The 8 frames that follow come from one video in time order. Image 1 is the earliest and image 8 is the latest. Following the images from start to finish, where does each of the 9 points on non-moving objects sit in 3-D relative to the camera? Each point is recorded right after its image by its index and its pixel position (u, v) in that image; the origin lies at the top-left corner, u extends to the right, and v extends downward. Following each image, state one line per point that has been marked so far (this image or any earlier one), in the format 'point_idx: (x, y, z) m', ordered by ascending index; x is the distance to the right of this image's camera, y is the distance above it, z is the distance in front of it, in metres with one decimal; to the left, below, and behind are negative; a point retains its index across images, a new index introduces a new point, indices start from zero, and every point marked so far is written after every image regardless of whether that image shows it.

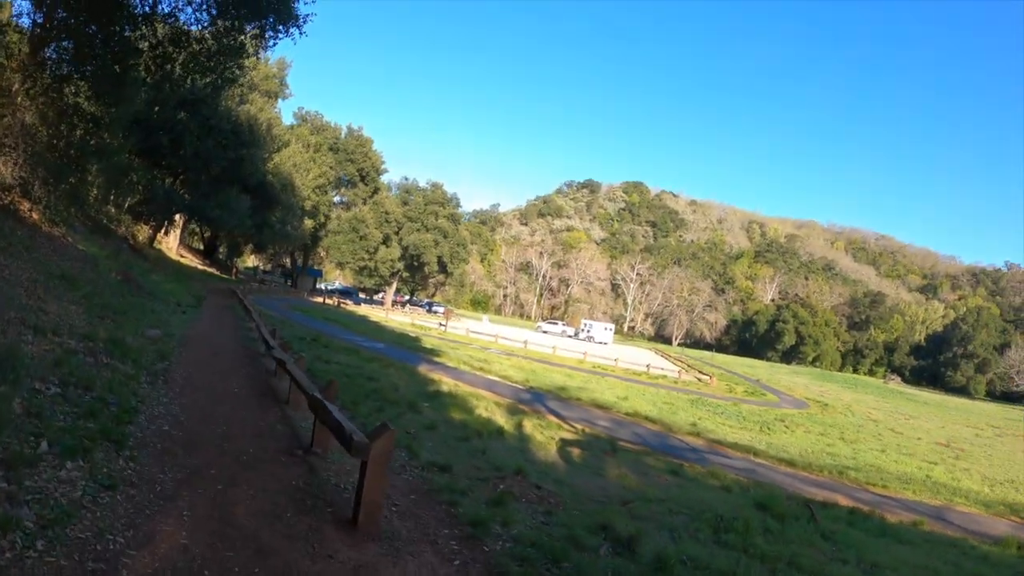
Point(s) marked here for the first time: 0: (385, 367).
0: (-3.5, -2.4, +19.9) m
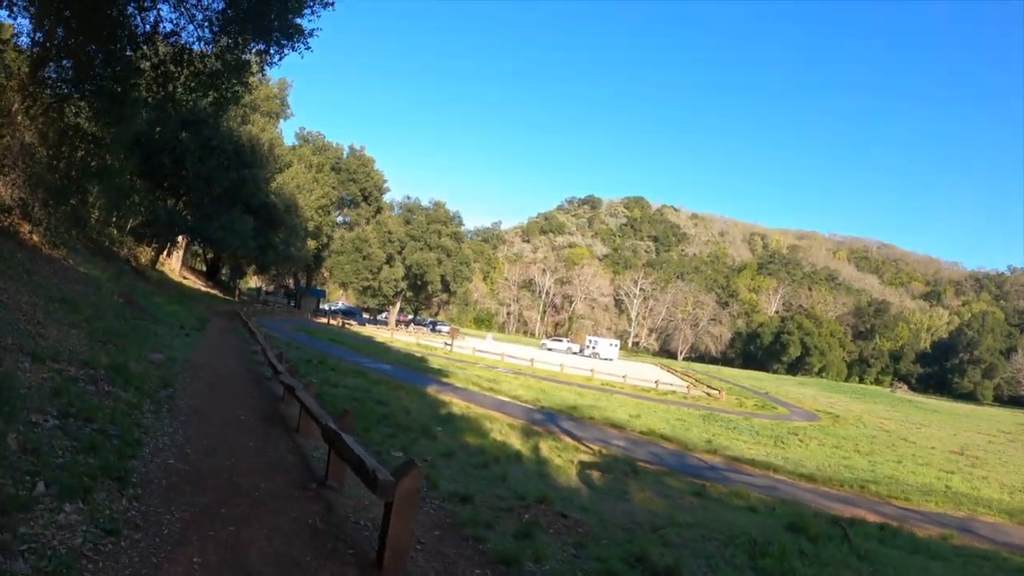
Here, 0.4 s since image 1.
0: (-3.1, -2.9, +19.3) m
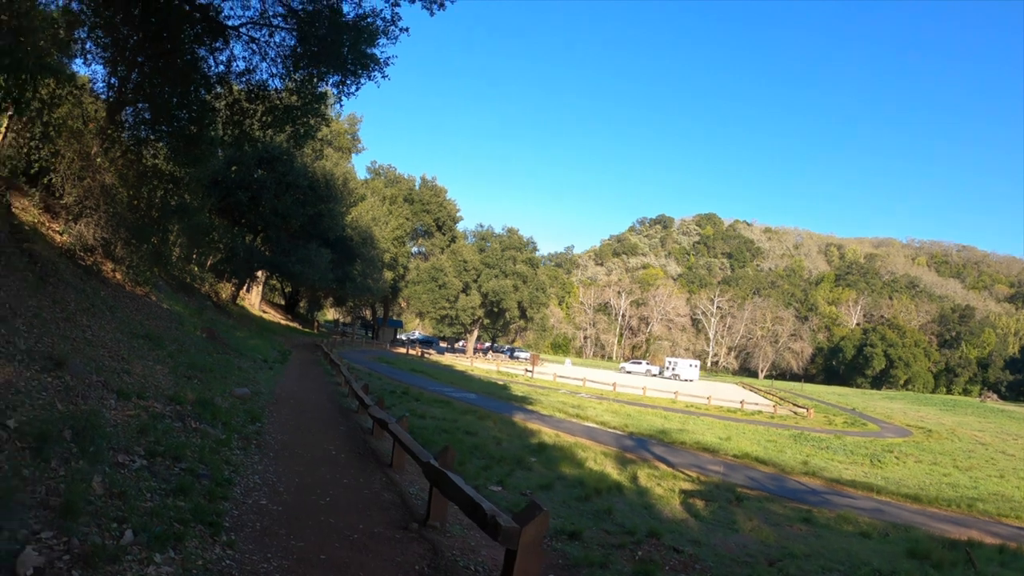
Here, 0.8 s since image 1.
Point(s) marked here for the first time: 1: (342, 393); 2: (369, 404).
0: (-0.7, -3.5, +18.4) m
1: (-3.7, -2.7, +17.1) m
2: (-2.5, -2.1, +12.8) m
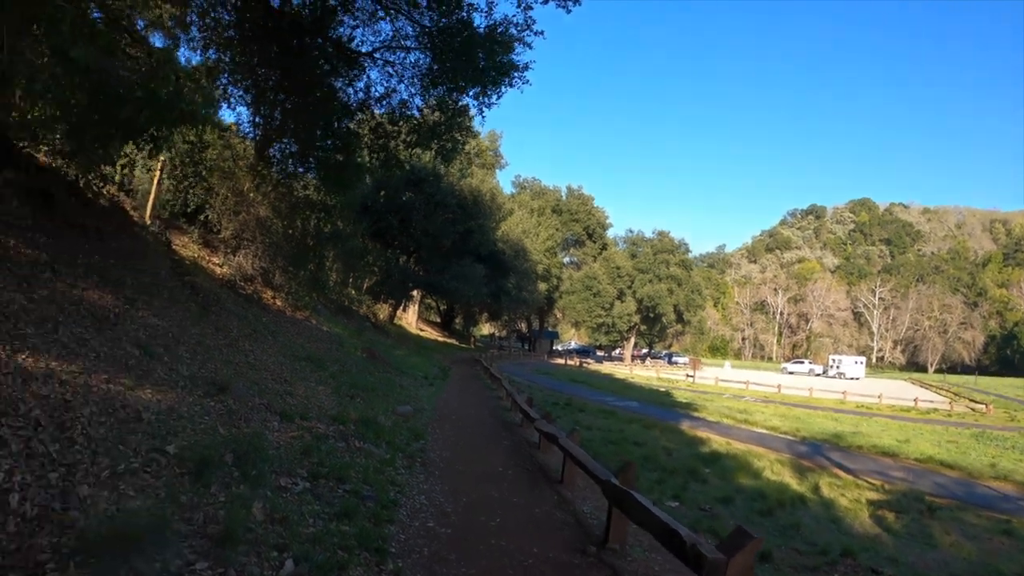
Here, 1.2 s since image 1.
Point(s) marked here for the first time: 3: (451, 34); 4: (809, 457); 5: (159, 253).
0: (+3.2, -3.5, +17.1) m
1: (-0.1, -2.9, +16.4) m
2: (+0.3, -2.2, +12.0) m
3: (-1.1, +4.9, +13.7) m
4: (+8.3, -4.5, +19.2) m
5: (-8.1, +0.8, +16.2) m
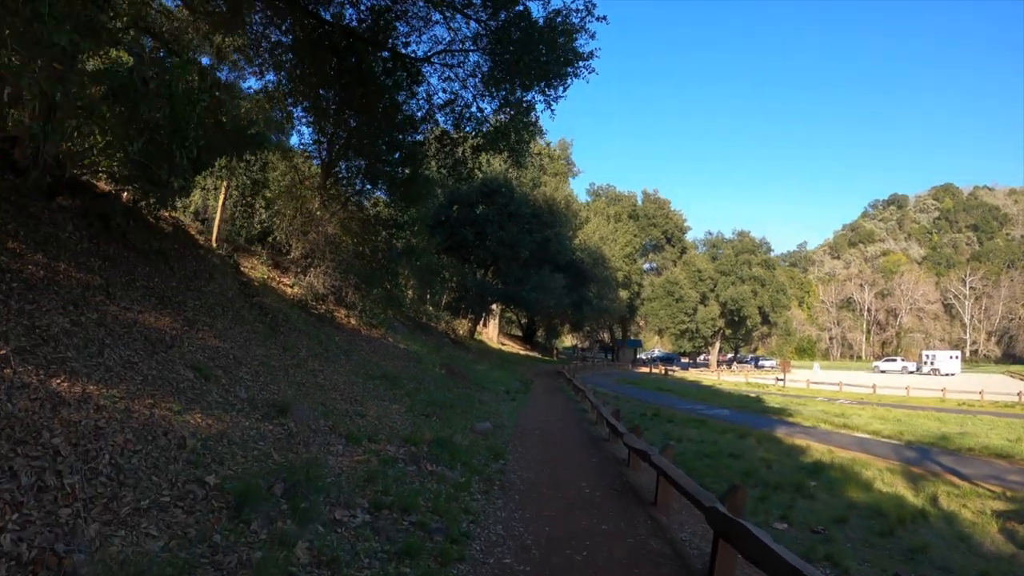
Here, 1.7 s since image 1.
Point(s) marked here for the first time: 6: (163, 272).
0: (+5.0, -3.4, +15.6) m
1: (+1.7, -2.9, +15.3) m
2: (+1.5, -2.2, +10.9) m
3: (-0.1, +4.8, +12.9) m
4: (+10.4, -4.1, +17.1) m
5: (-6.5, +0.3, +16.0) m
6: (-6.6, +0.3, +13.3) m
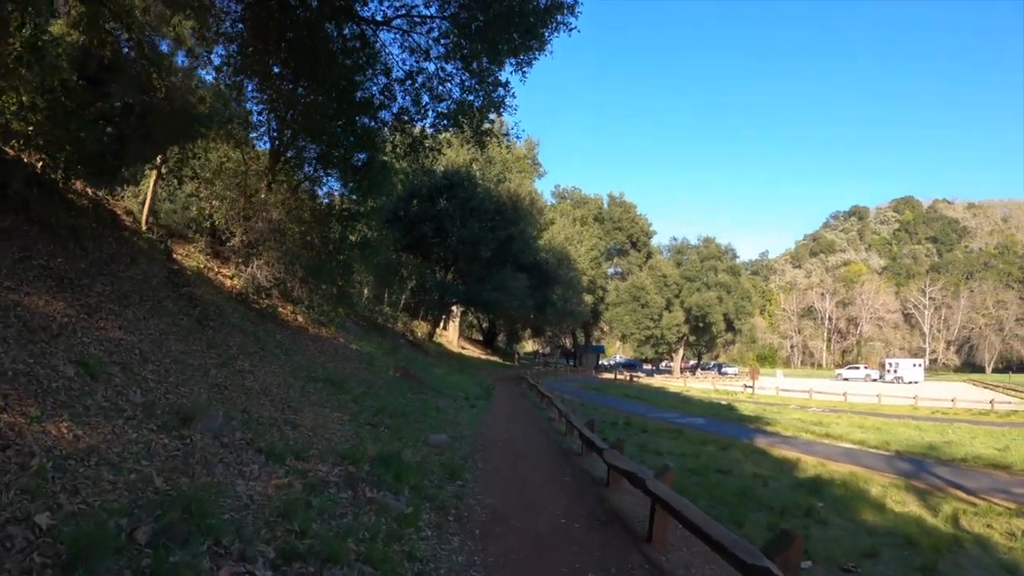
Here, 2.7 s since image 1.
0: (+4.3, -3.3, +14.2) m
1: (+0.9, -2.8, +13.8) m
2: (+1.0, -2.0, +9.3) m
3: (-0.6, +5.0, +11.3) m
4: (+9.5, -4.2, +16.0) m
5: (-7.2, +0.5, +14.0) m
6: (-7.1, +0.6, +11.4) m
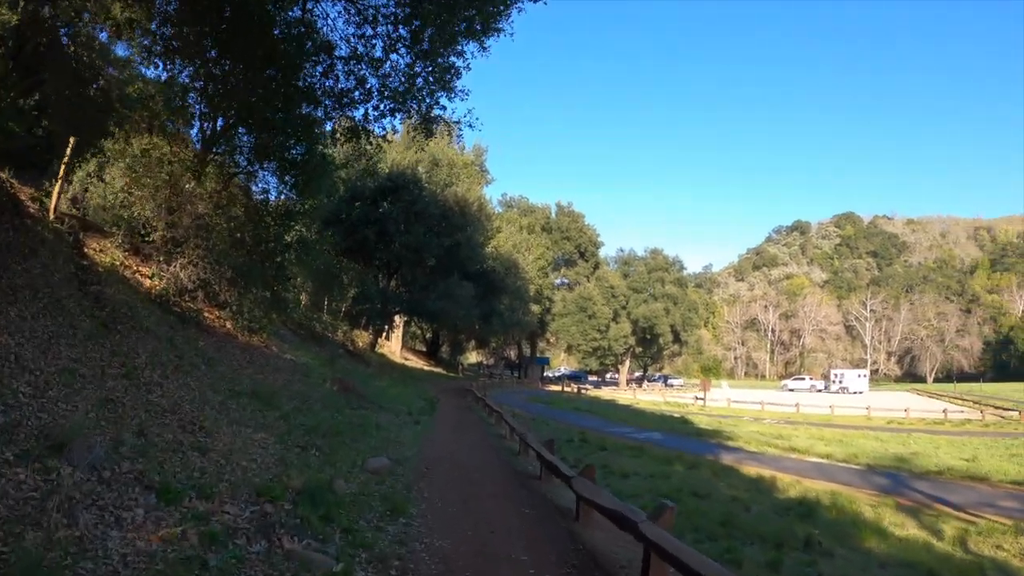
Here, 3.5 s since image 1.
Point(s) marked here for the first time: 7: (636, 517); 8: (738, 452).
0: (+3.4, -3.4, +13.2) m
1: (+0.1, -2.9, +12.5) m
2: (+0.5, -2.0, +8.1) m
3: (-1.2, +4.9, +10.1) m
4: (+8.5, -4.3, +15.3) m
5: (-8.0, +0.5, +12.2) m
6: (-7.8, +0.6, +9.5) m
7: (+0.9, -1.7, +5.6) m
8: (+5.8, -4.2, +18.1) m
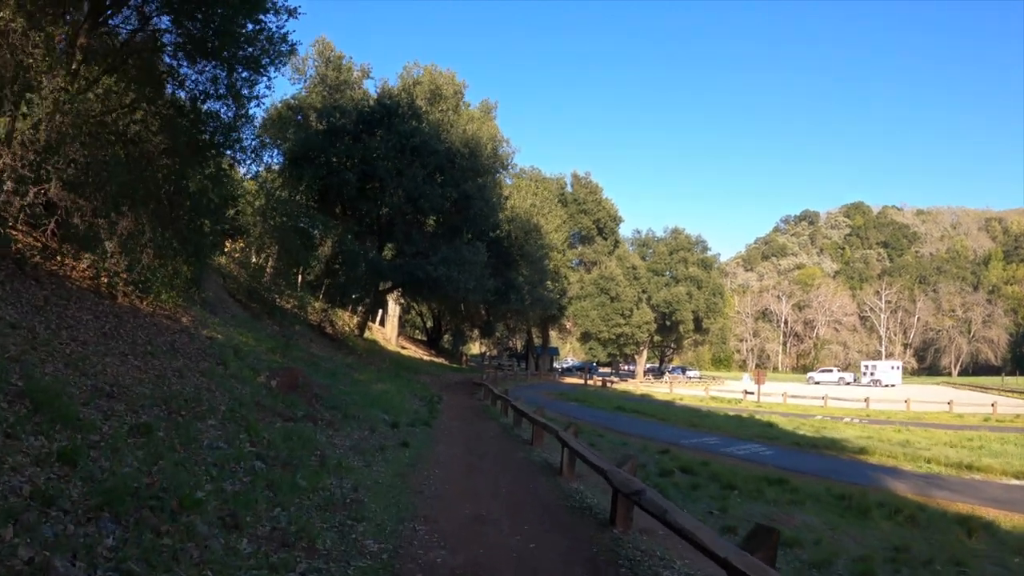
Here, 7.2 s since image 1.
0: (+4.1, -2.5, +6.9) m
1: (+0.8, -2.0, +6.2) m
2: (+1.2, -1.1, +1.7) m
3: (-0.5, +5.9, +3.7) m
4: (+9.2, -3.3, +9.1) m
5: (-7.3, +1.5, +5.8) m
6: (-7.1, +1.5, +3.2) m
7: (+1.6, -0.8, -0.8) m
8: (+6.6, -3.2, +11.8) m
